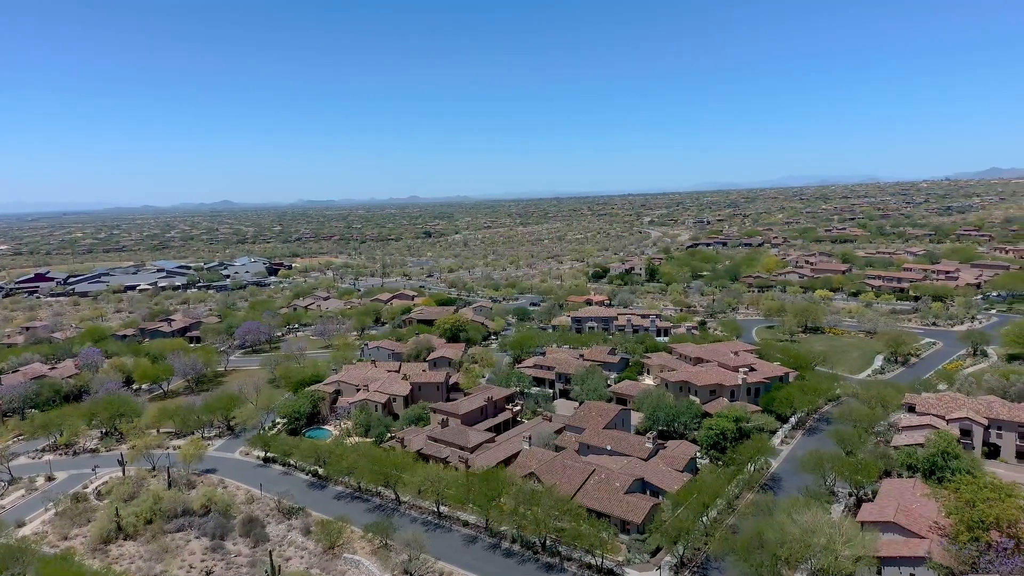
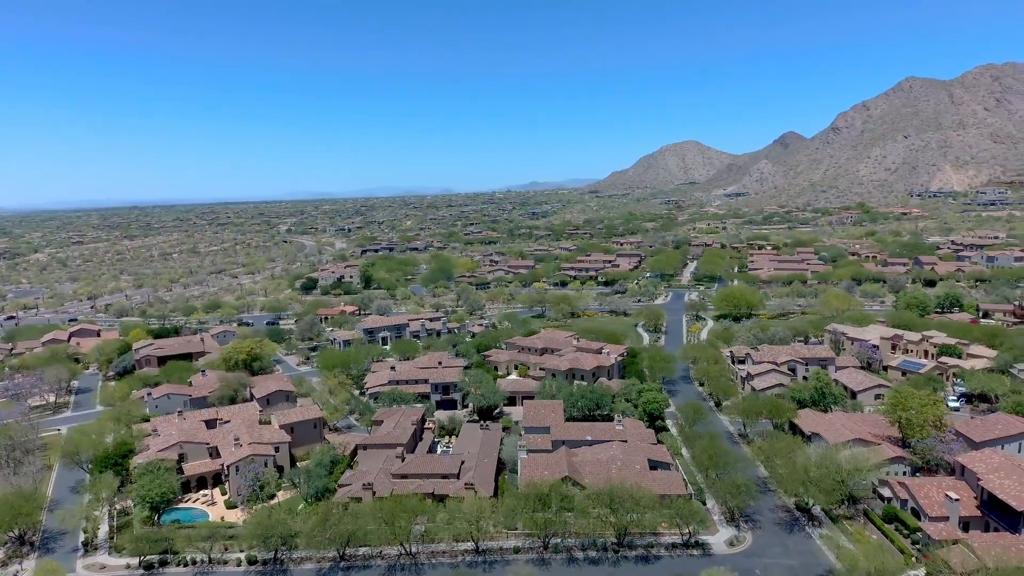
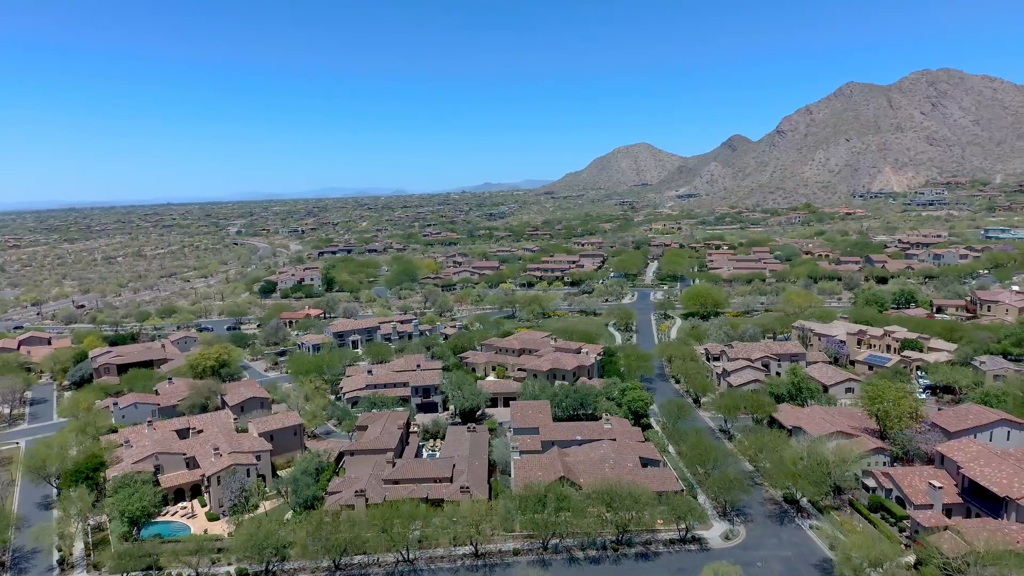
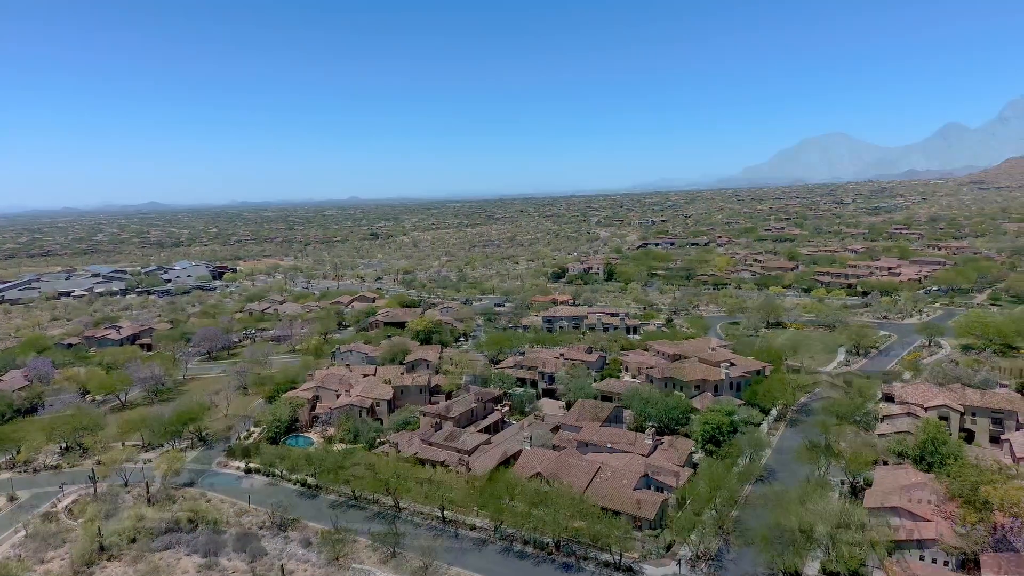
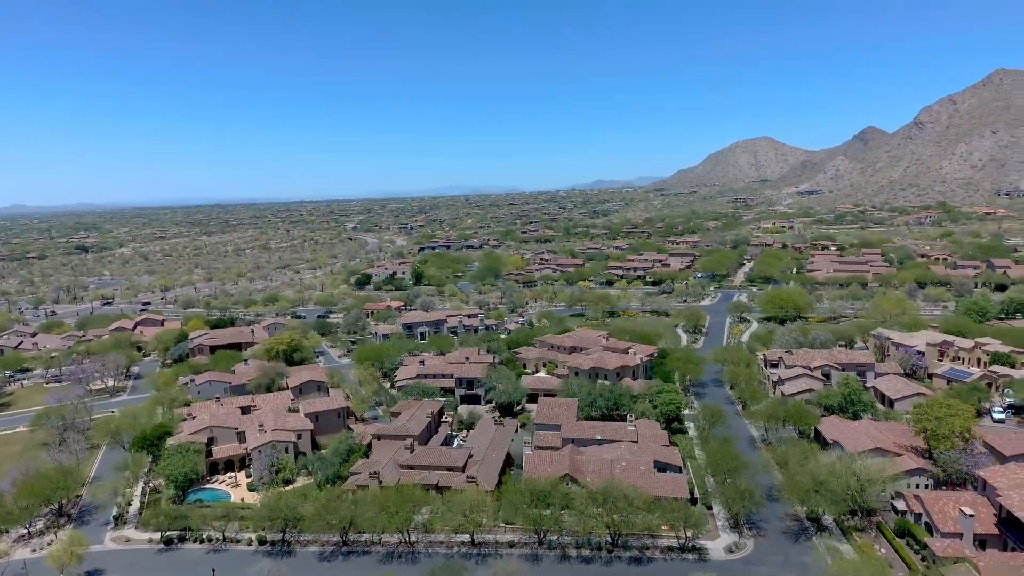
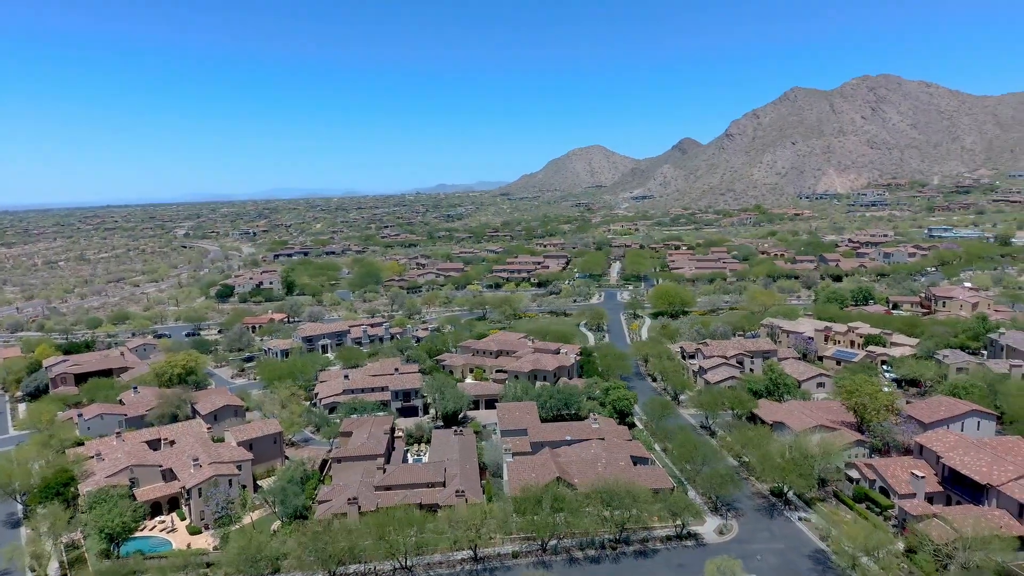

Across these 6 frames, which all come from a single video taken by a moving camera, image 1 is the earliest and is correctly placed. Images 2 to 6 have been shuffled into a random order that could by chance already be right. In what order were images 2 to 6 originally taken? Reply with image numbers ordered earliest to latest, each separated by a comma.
4, 5, 2, 3, 6
